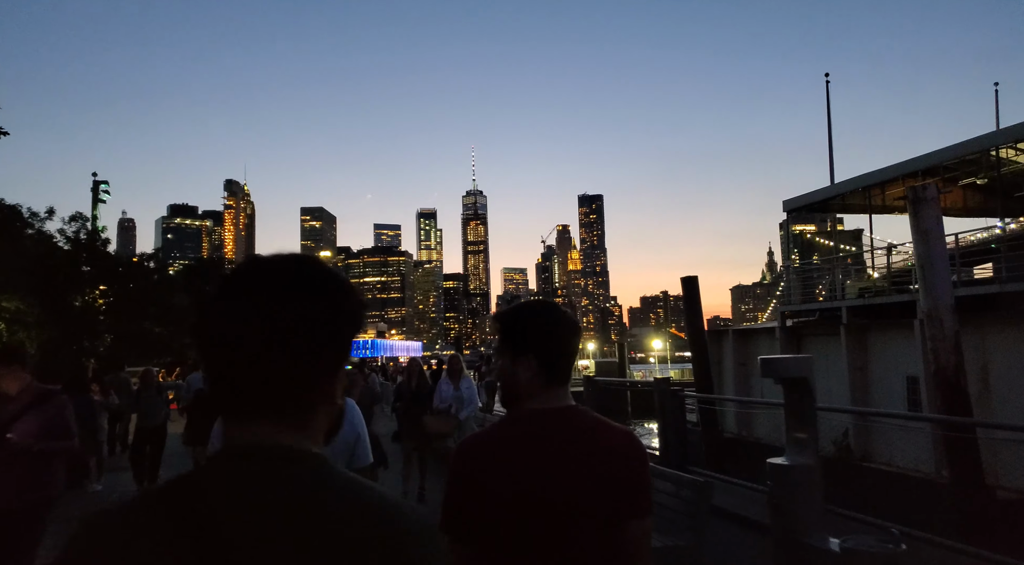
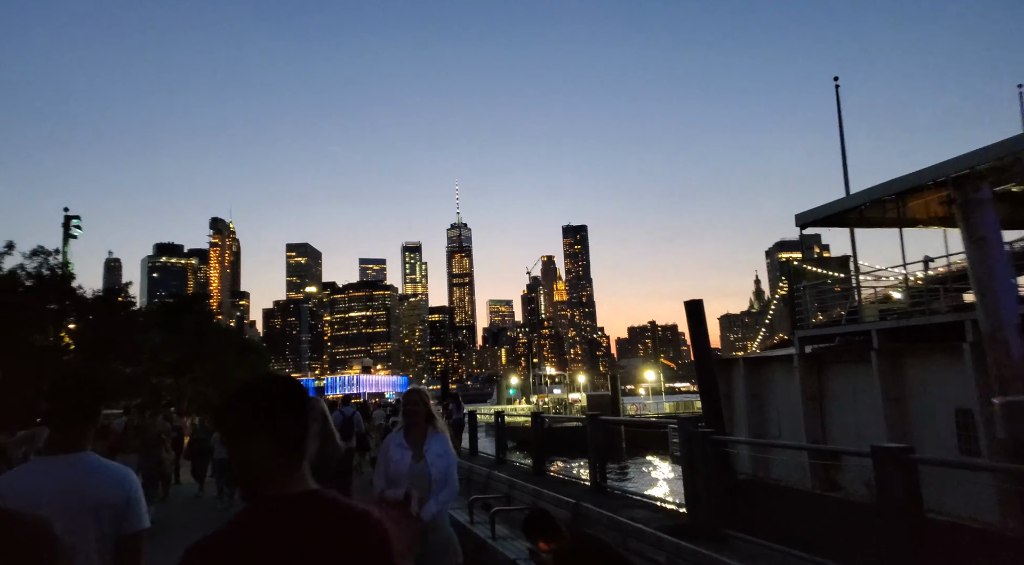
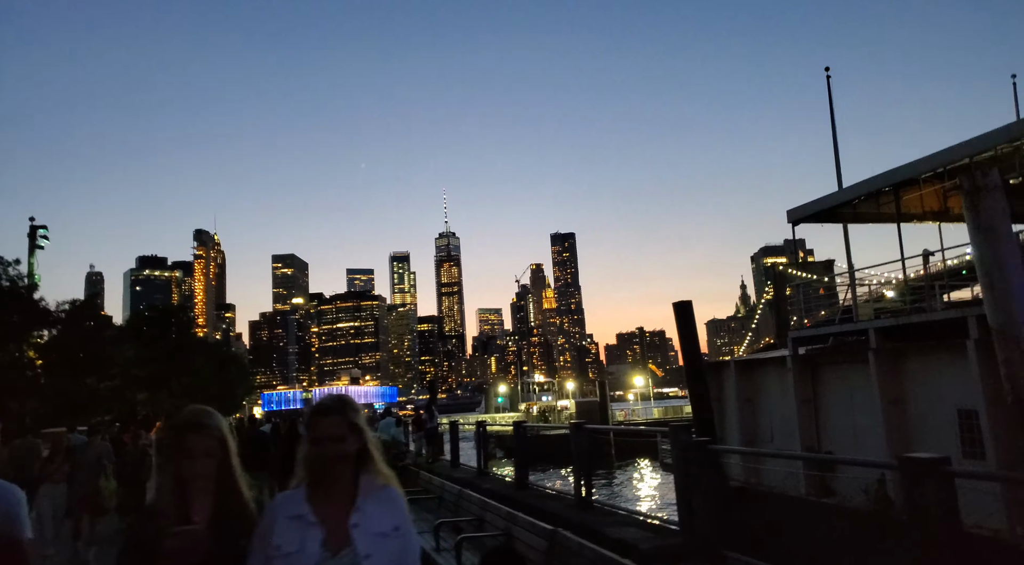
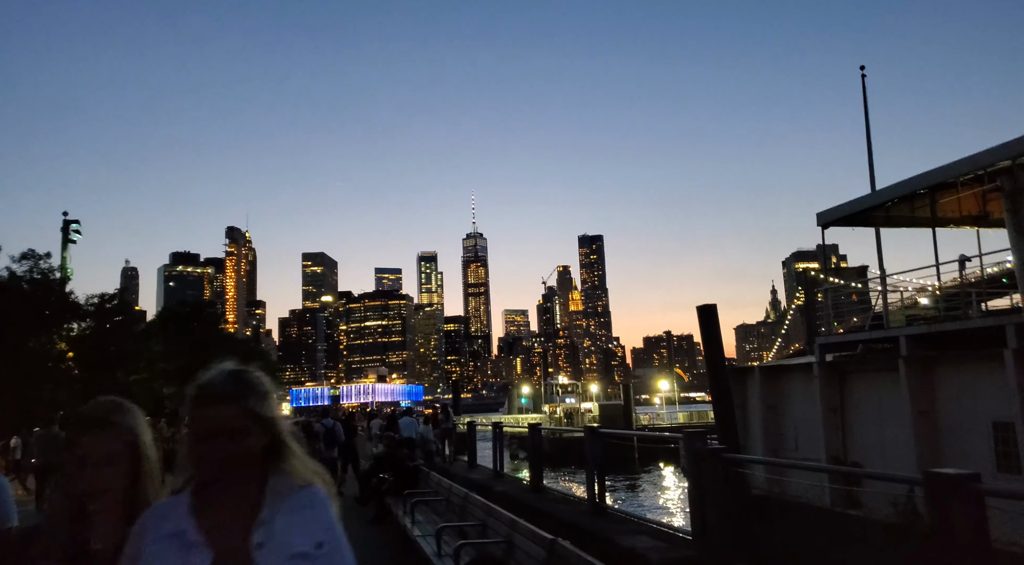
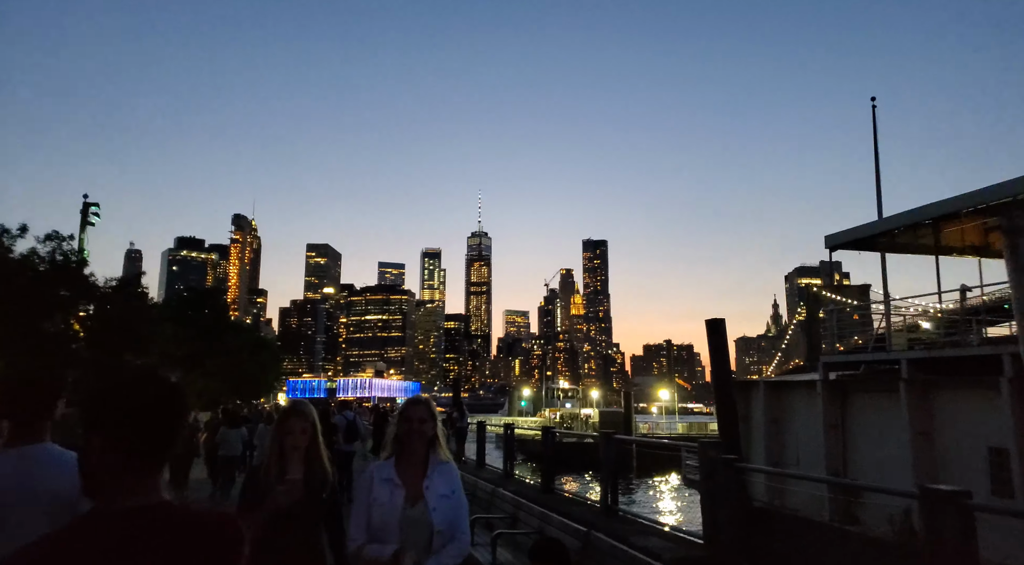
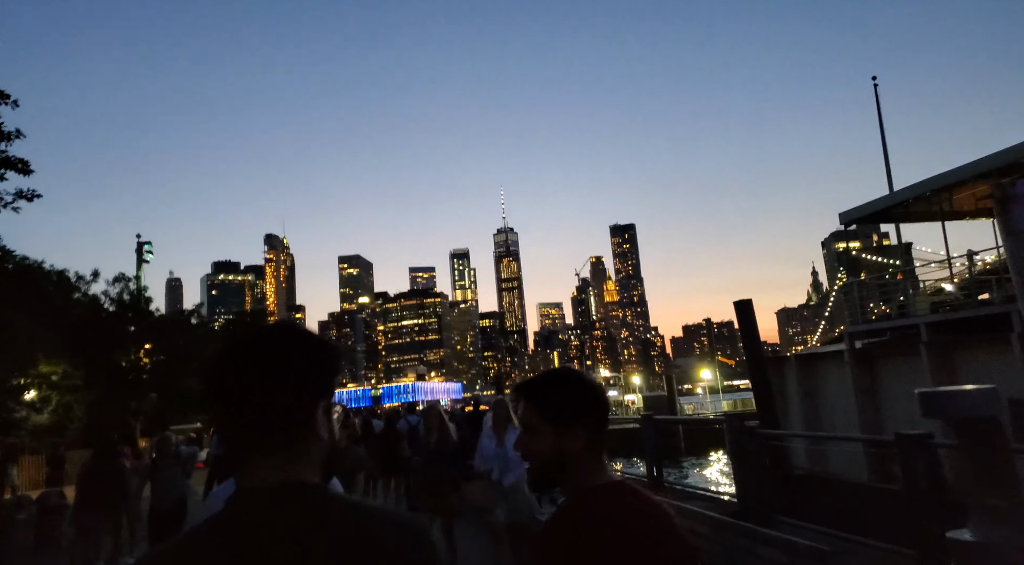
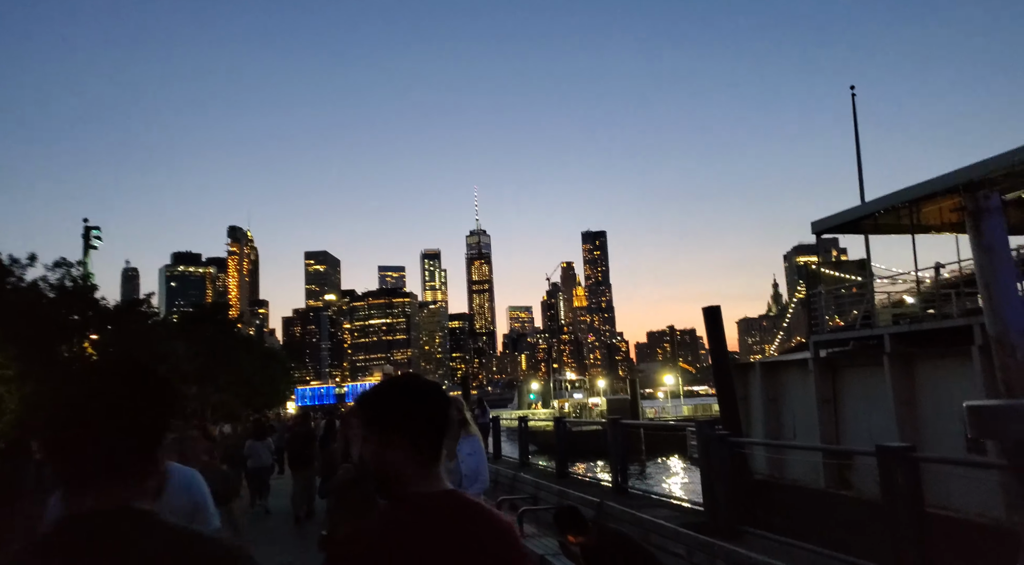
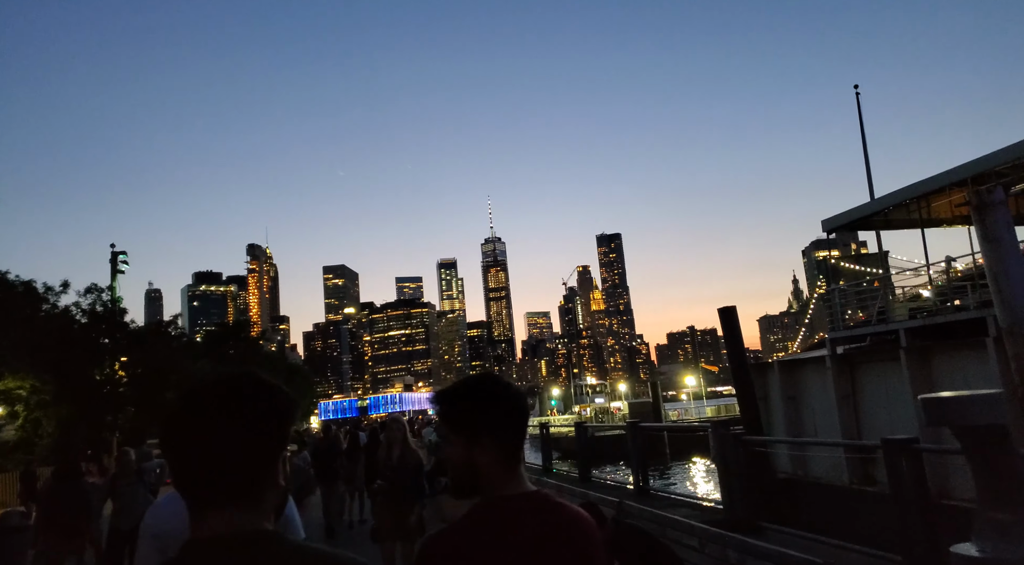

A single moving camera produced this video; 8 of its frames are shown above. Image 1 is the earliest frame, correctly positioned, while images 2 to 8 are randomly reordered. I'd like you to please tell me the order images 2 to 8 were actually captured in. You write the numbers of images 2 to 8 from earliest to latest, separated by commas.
6, 8, 7, 2, 5, 3, 4
